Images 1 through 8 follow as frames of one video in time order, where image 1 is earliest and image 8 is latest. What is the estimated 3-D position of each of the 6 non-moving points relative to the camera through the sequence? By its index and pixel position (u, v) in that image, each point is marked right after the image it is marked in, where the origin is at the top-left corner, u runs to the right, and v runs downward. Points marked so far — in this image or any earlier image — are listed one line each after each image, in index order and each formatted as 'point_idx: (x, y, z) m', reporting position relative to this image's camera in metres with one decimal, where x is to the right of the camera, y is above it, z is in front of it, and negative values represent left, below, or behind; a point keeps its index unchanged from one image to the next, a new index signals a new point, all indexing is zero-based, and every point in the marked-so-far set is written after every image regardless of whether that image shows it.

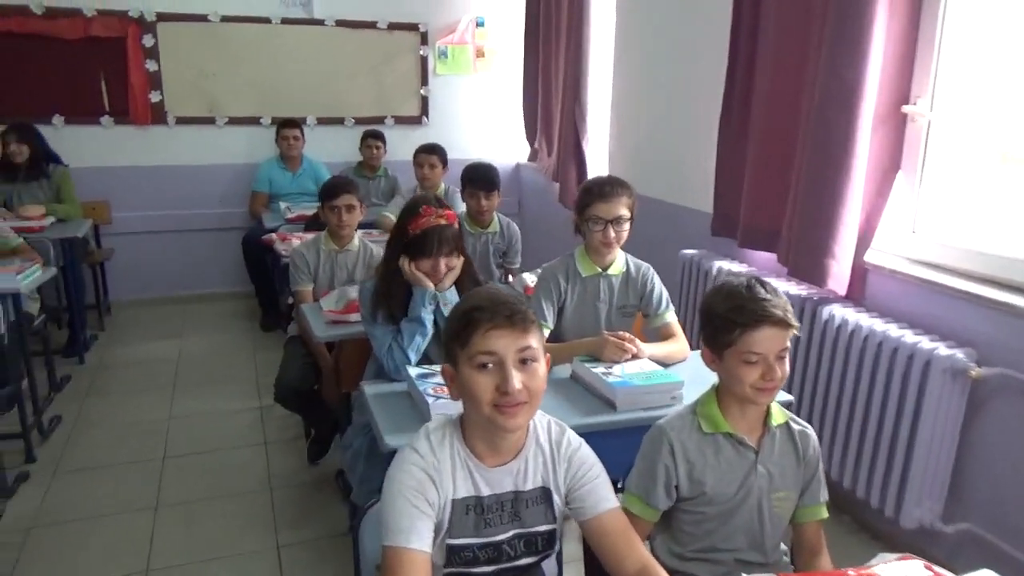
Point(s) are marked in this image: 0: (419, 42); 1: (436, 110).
0: (-0.6, +1.6, +4.9) m
1: (-0.5, +1.2, +5.1) m
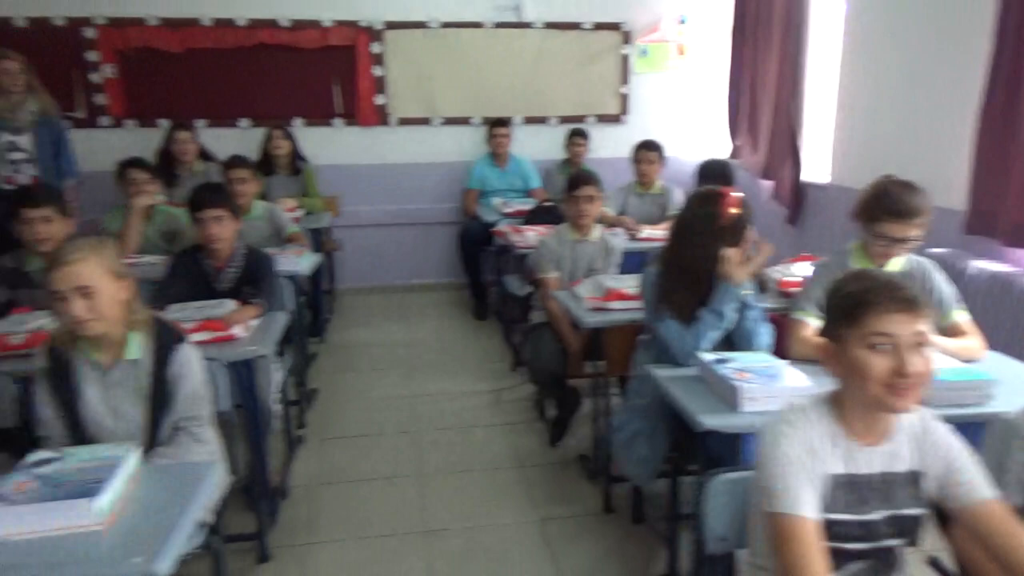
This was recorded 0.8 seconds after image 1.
0: (+0.7, +1.6, +5.0) m
1: (+0.8, +1.2, +5.1) m
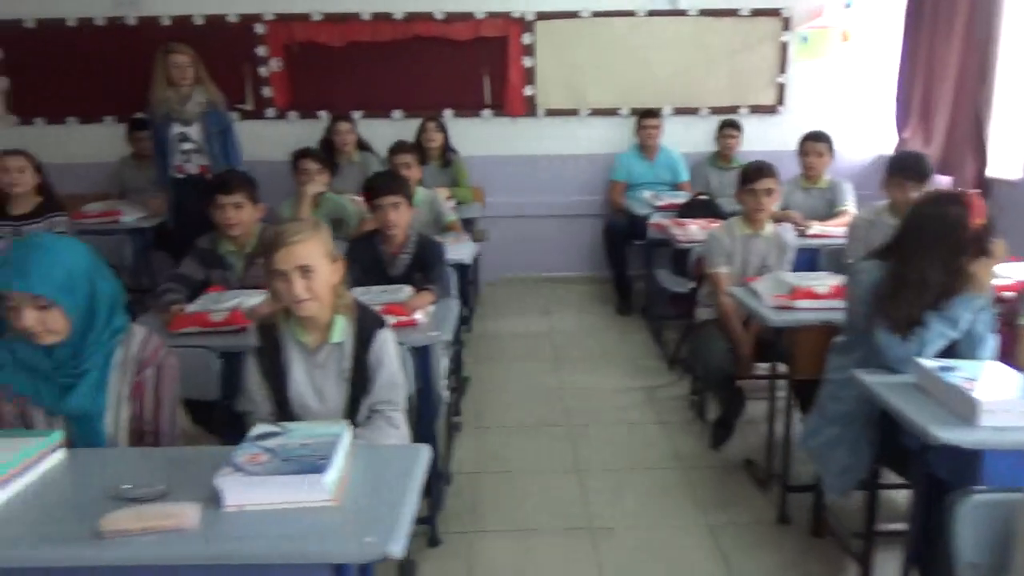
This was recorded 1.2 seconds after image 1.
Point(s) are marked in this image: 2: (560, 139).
0: (+1.7, +1.6, +4.7) m
1: (+1.8, +1.2, +4.9) m
2: (+0.3, +1.0, +4.8) m
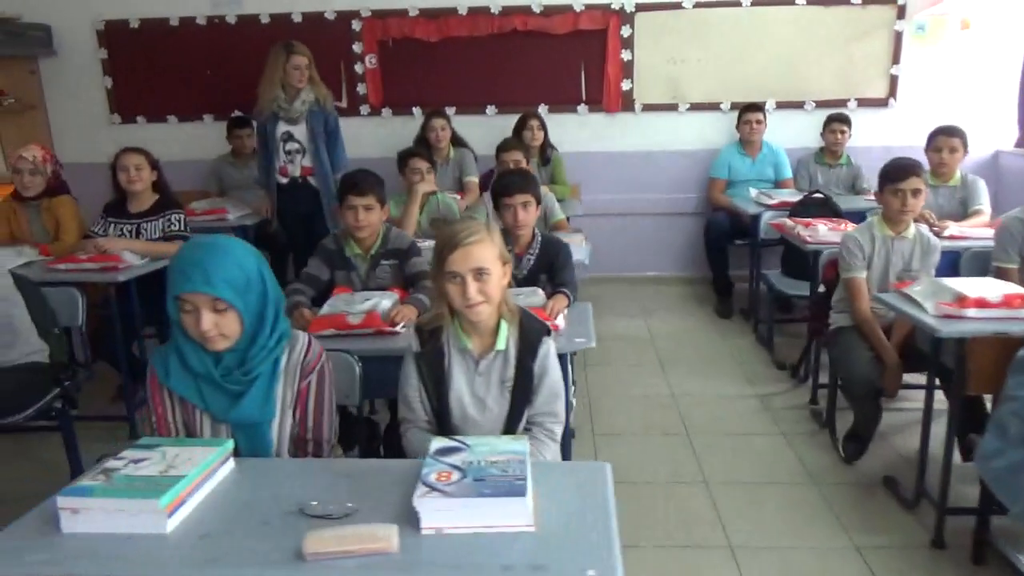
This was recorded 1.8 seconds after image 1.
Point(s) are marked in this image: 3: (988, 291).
0: (+2.3, +1.6, +4.5) m
1: (+2.4, +1.2, +4.6) m
2: (+0.9, +1.0, +4.7) m
3: (+1.3, 0.0, +2.1) m
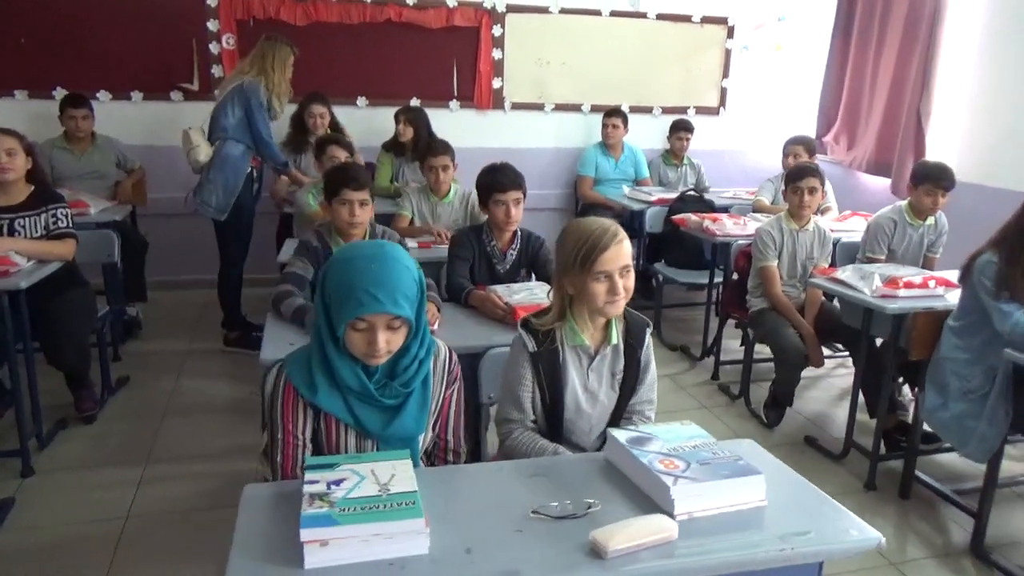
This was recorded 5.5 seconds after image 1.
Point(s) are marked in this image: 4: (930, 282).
0: (+1.4, +1.7, +5.1) m
1: (+1.5, +1.3, +5.3) m
2: (+0.1, +1.0, +4.9) m
3: (+1.3, 0.0, +2.5) m
4: (+1.4, 0.0, +2.5) m
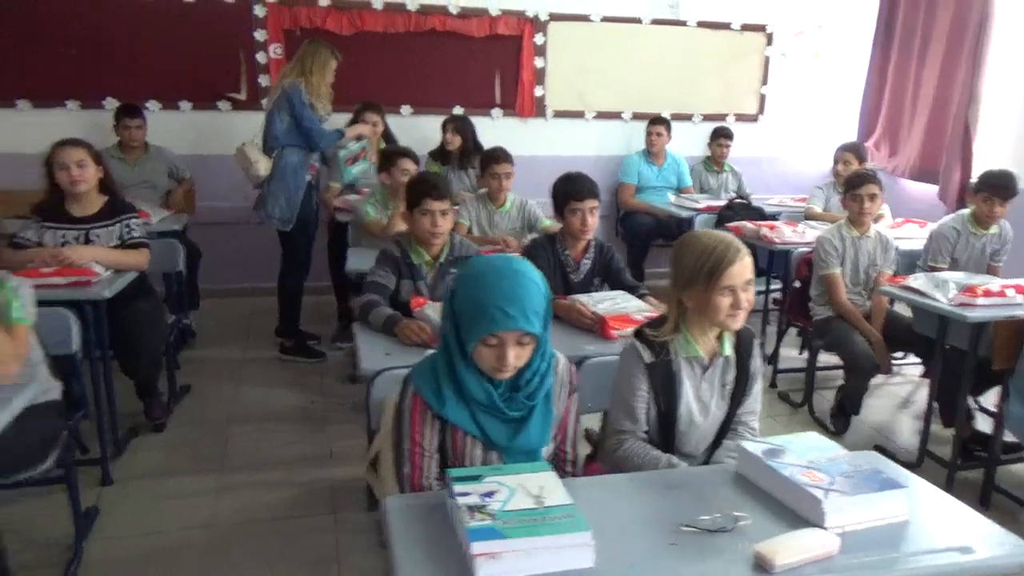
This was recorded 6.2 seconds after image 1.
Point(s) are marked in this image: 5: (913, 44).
0: (+1.7, +1.6, +5.1) m
1: (+1.8, +1.2, +5.3) m
2: (+0.3, +1.0, +4.9) m
3: (+1.6, 0.0, +2.5) m
4: (+1.6, 0.0, +2.5) m
5: (+2.5, +1.5, +4.6) m
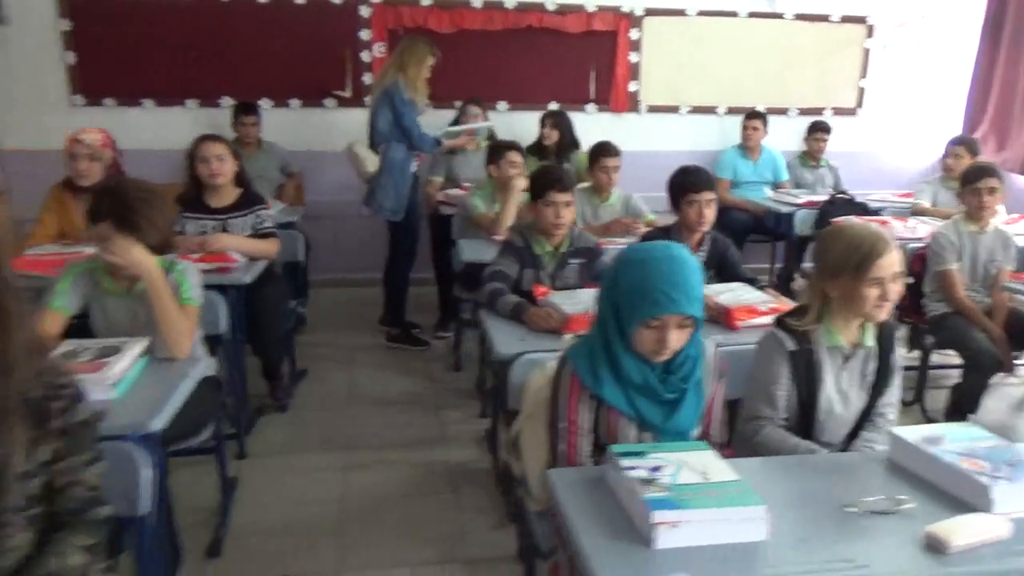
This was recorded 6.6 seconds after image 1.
0: (+2.3, +1.7, +5.0) m
1: (+2.4, +1.3, +5.1) m
2: (+0.9, +1.0, +4.9) m
3: (+1.9, 0.0, +2.4) m
4: (+2.0, 0.0, +2.4) m
5: (+3.1, +1.5, +4.4) m
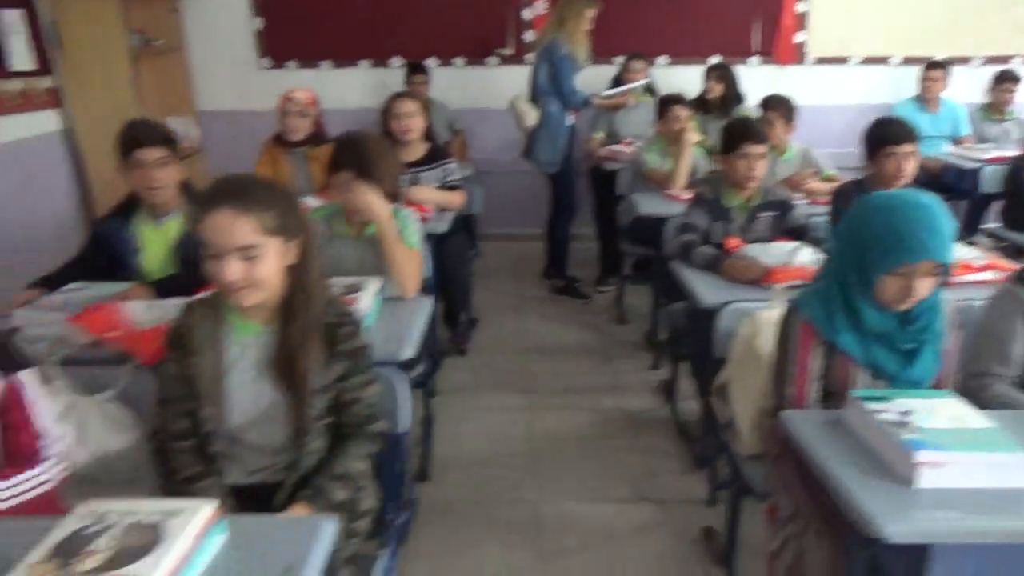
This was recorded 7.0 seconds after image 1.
0: (+3.3, +1.9, +4.5) m
1: (+3.4, +1.5, +4.7) m
2: (+1.9, +1.2, +4.7) m
3: (+2.5, +0.1, +2.2) m
4: (+2.6, +0.1, +2.1) m
5: (+4.0, +1.6, +3.9) m
